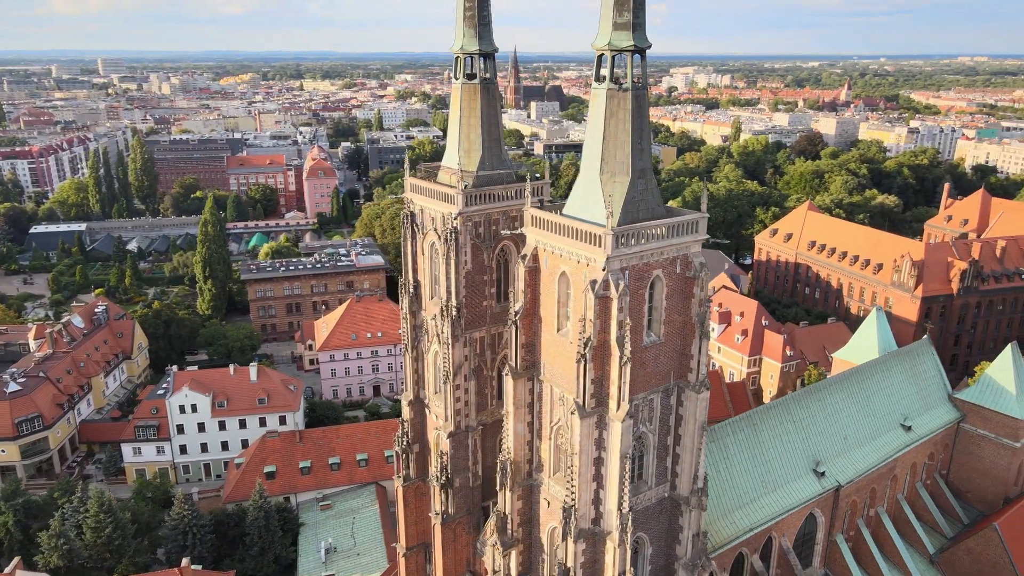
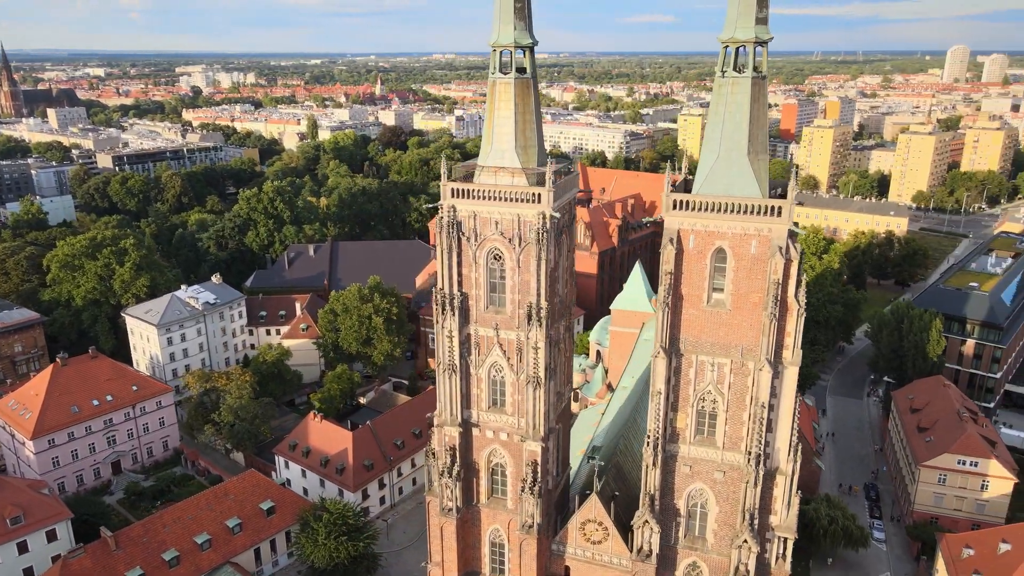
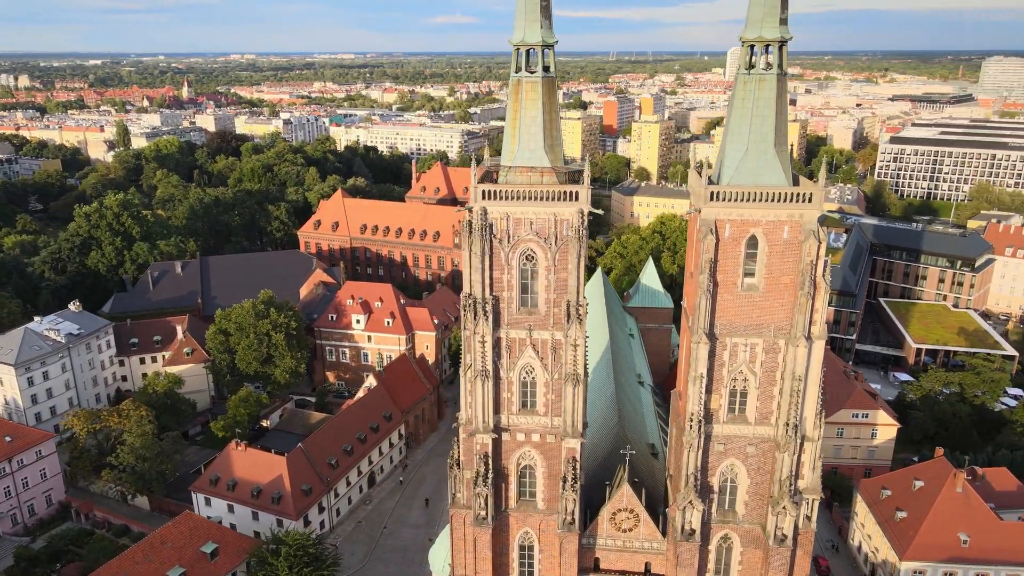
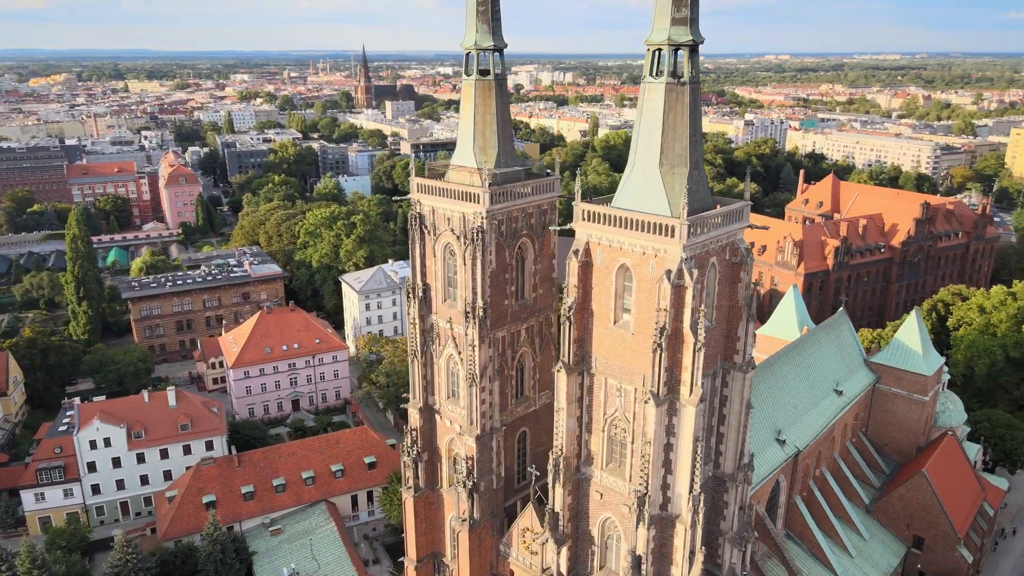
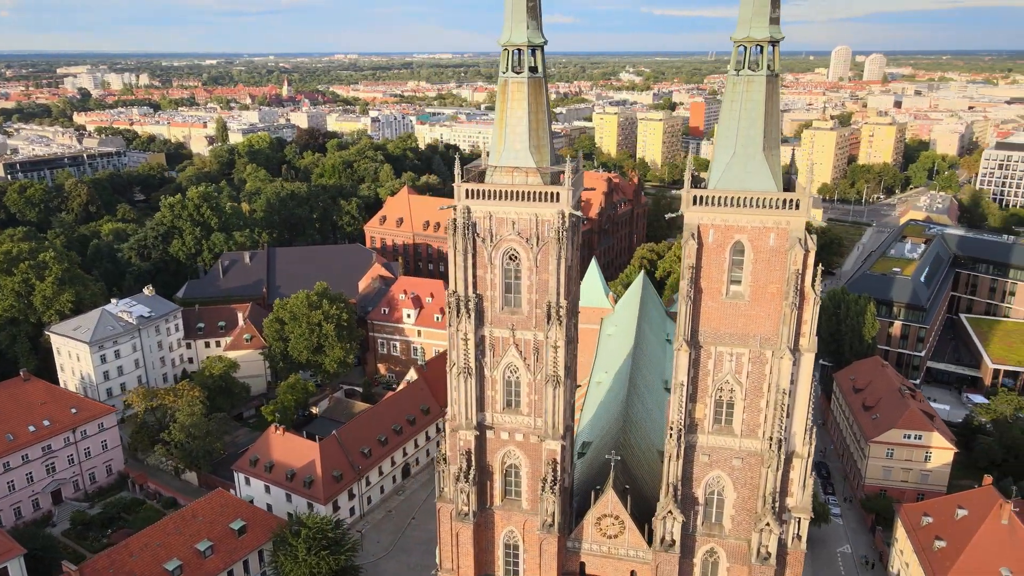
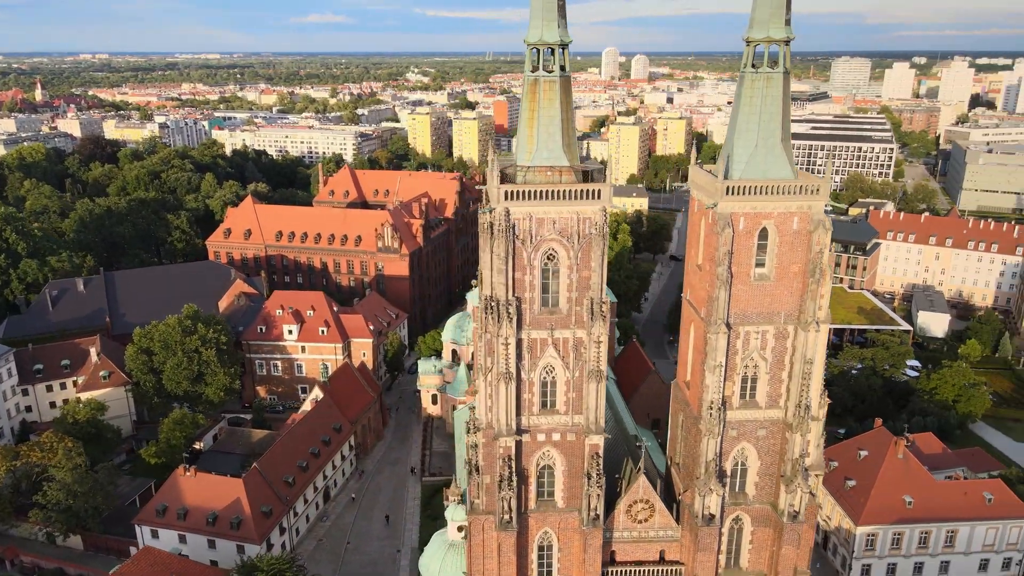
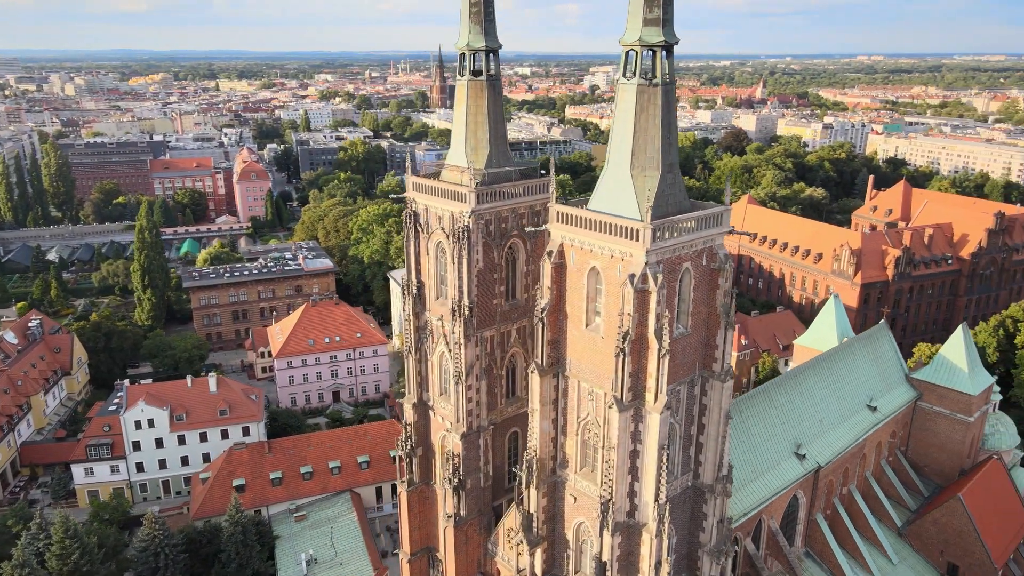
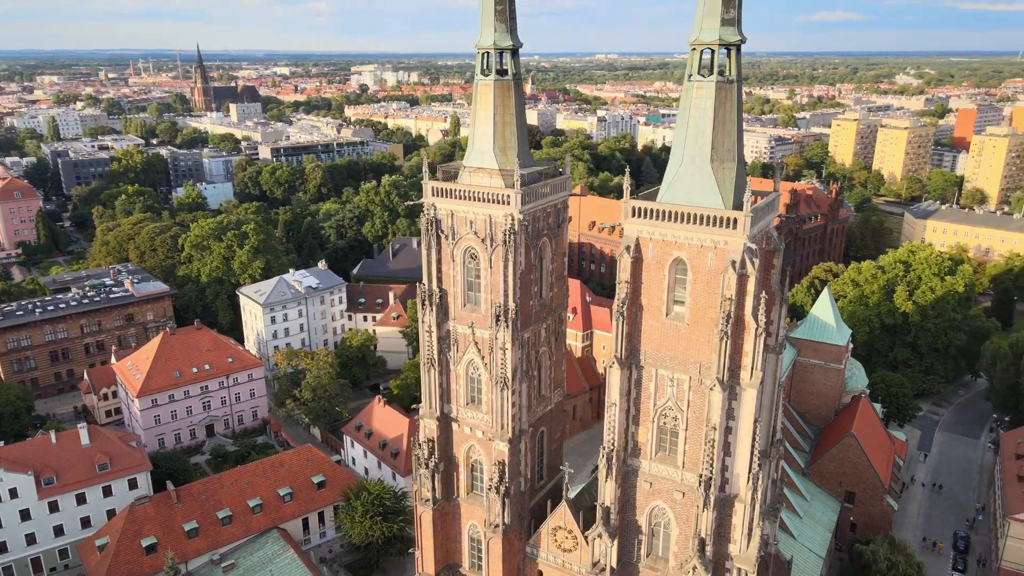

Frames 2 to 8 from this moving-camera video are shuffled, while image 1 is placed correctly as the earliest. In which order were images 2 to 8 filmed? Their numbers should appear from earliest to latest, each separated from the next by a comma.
7, 4, 8, 2, 5, 3, 6
